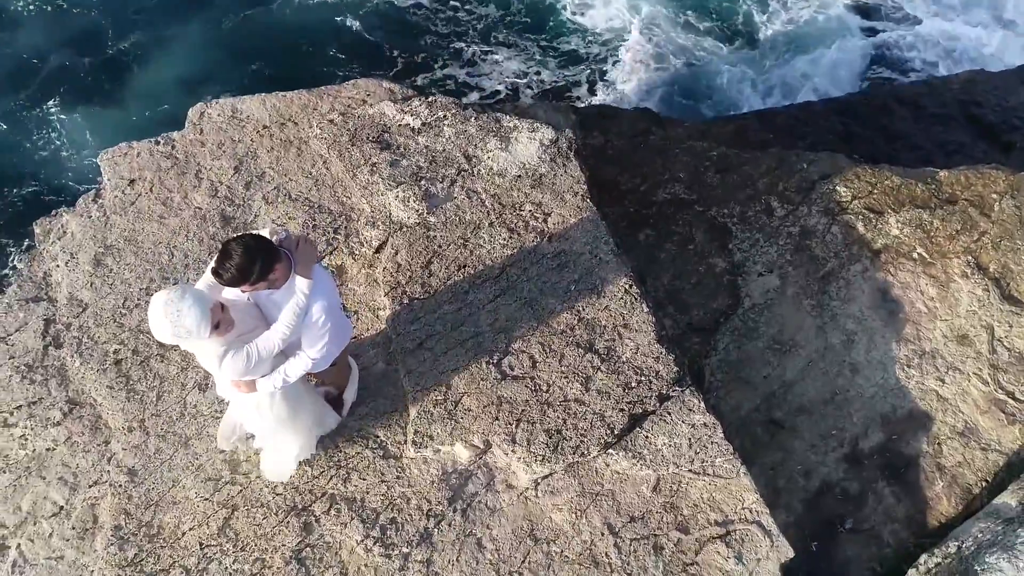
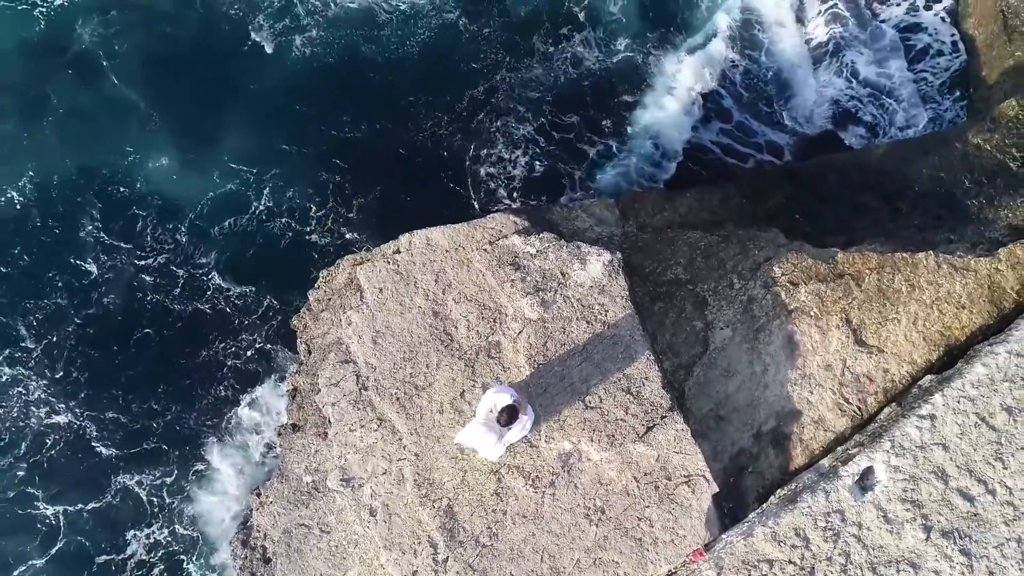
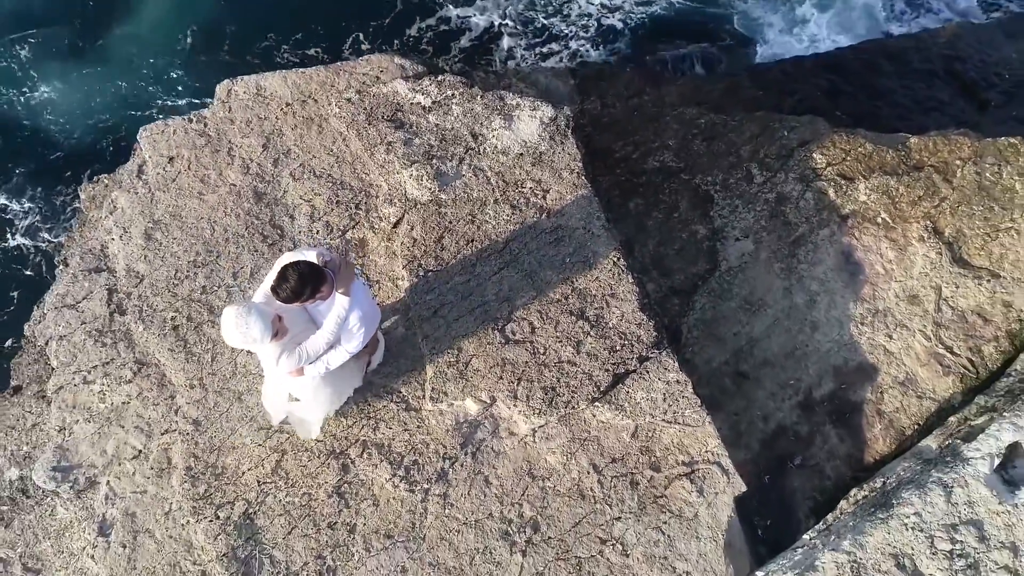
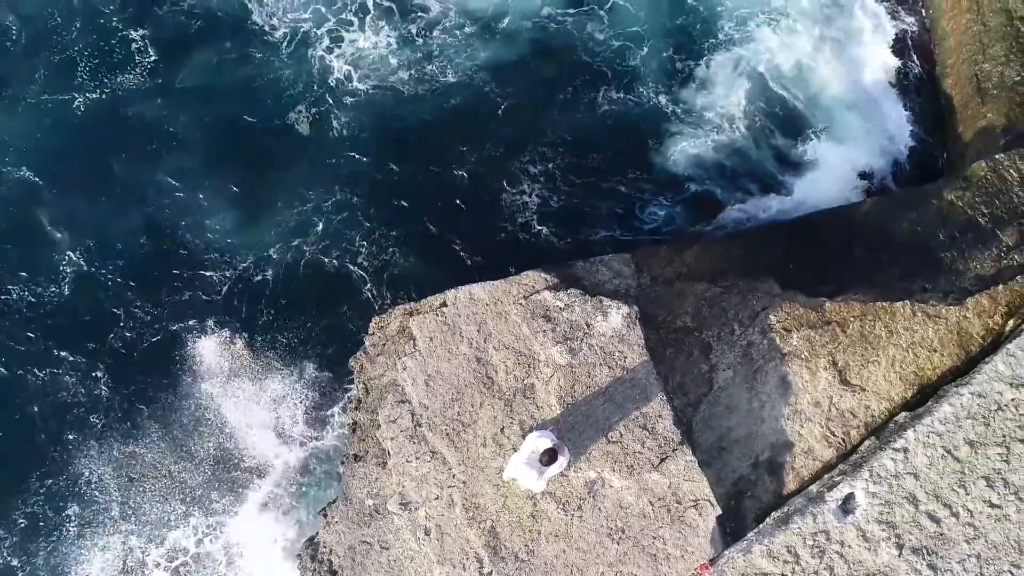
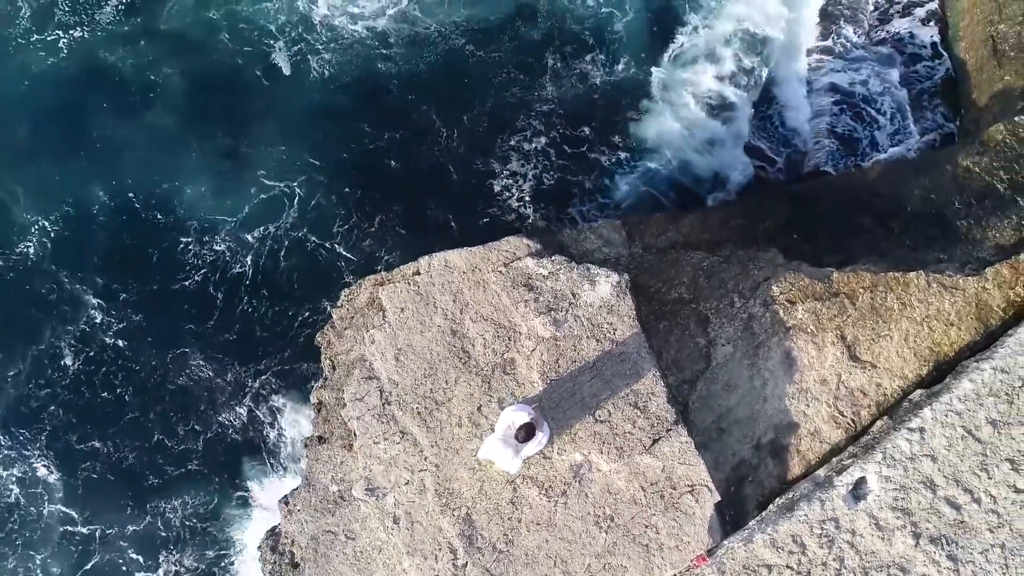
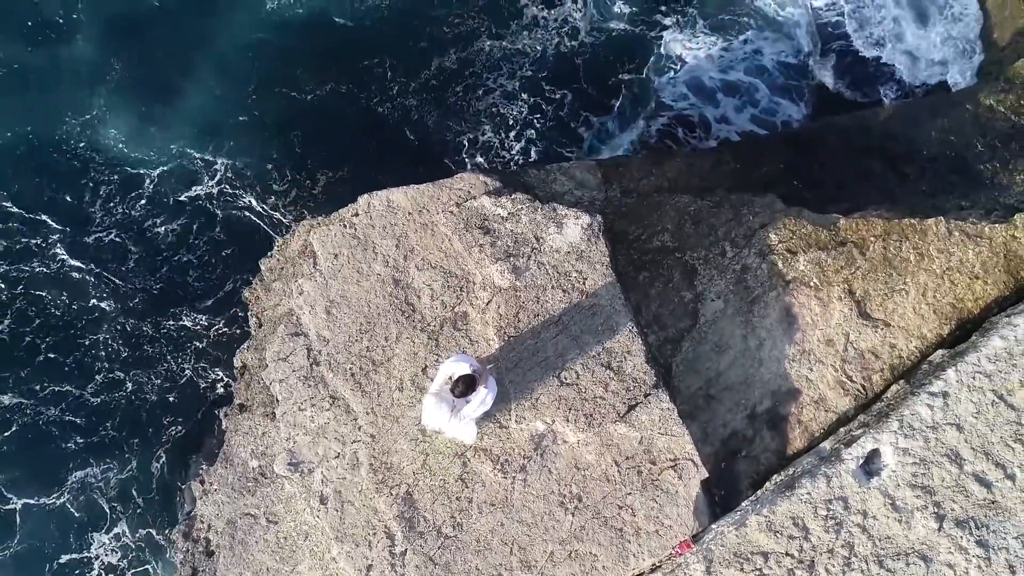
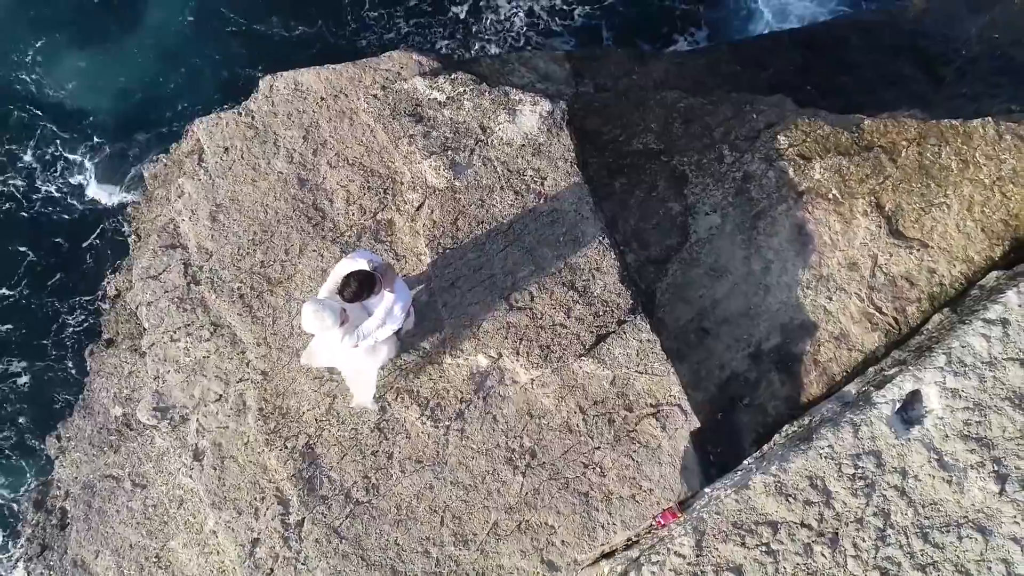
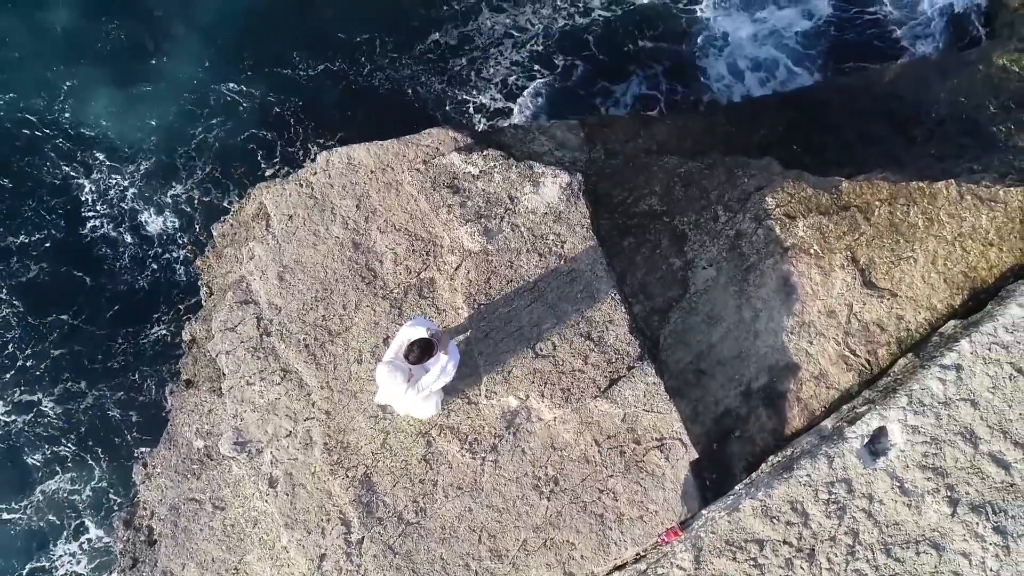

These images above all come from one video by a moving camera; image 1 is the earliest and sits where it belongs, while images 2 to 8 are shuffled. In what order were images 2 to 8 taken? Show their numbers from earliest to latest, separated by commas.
3, 7, 8, 6, 2, 5, 4
